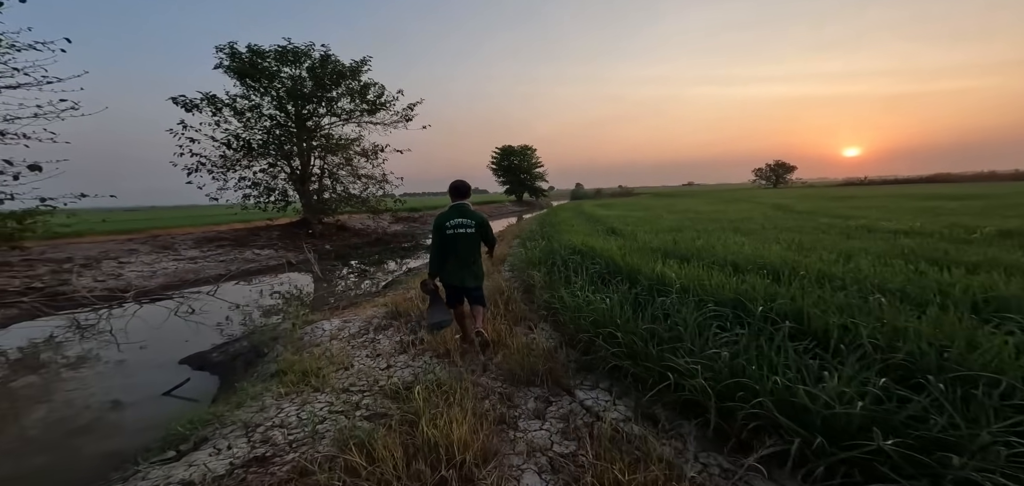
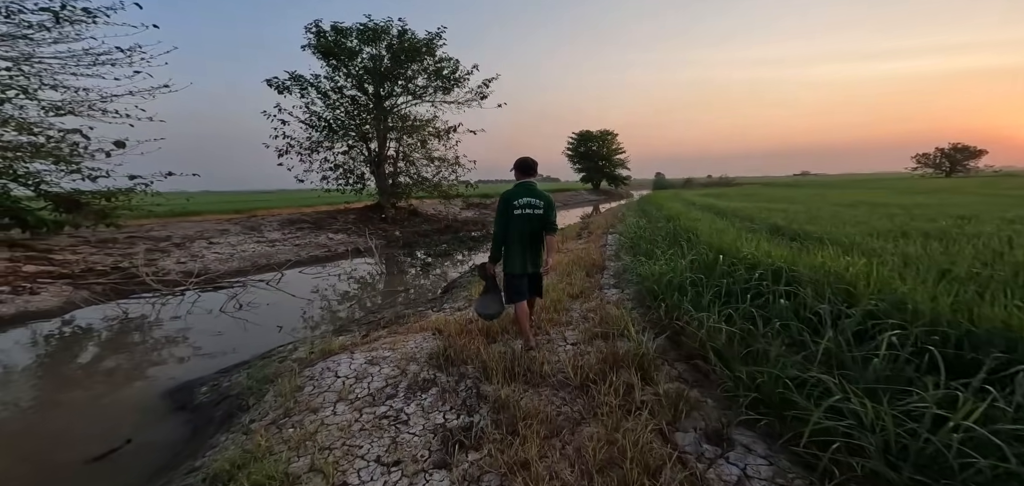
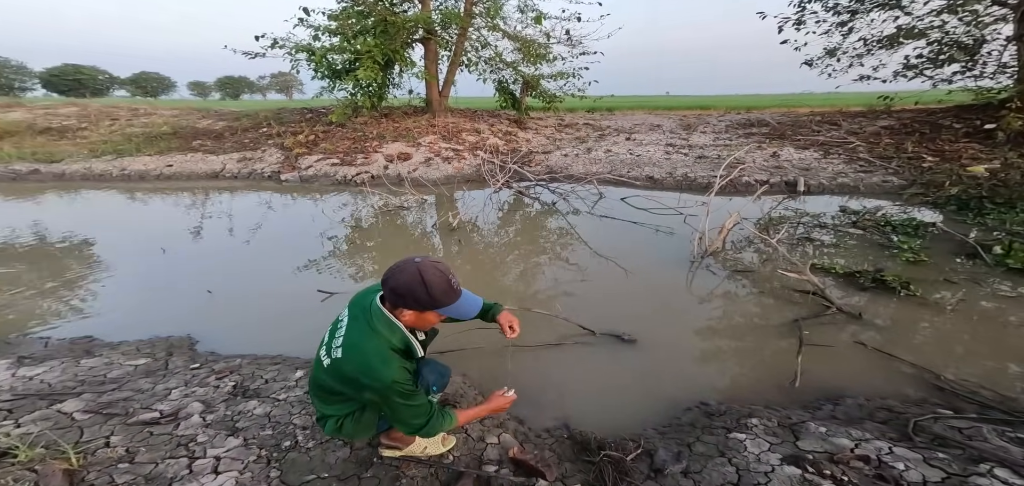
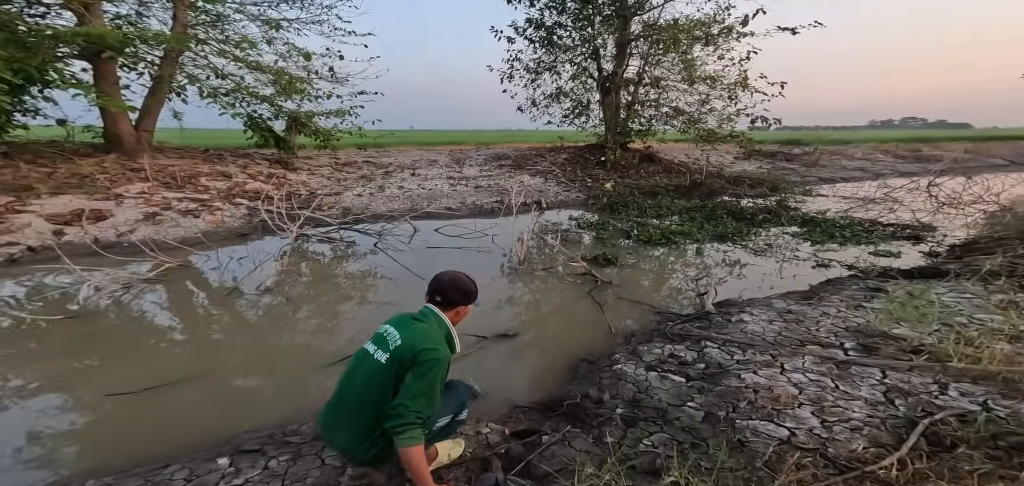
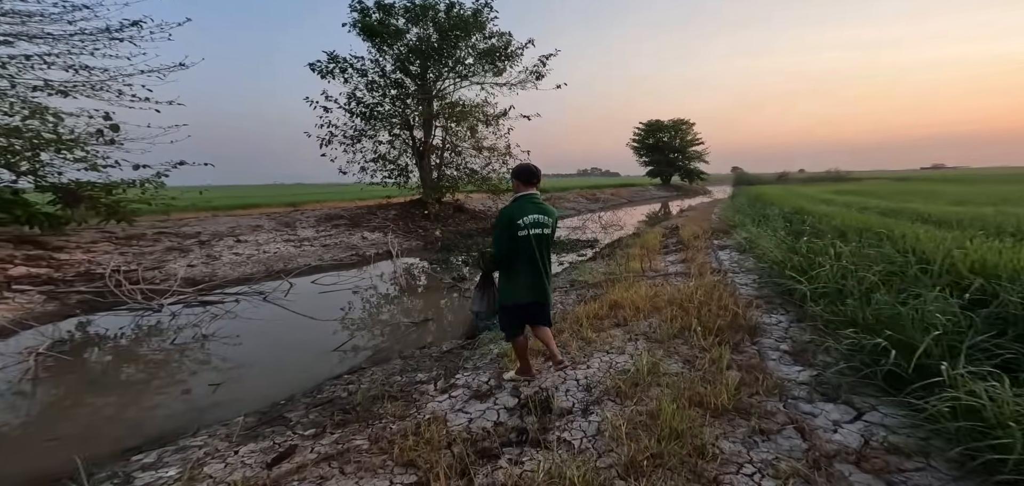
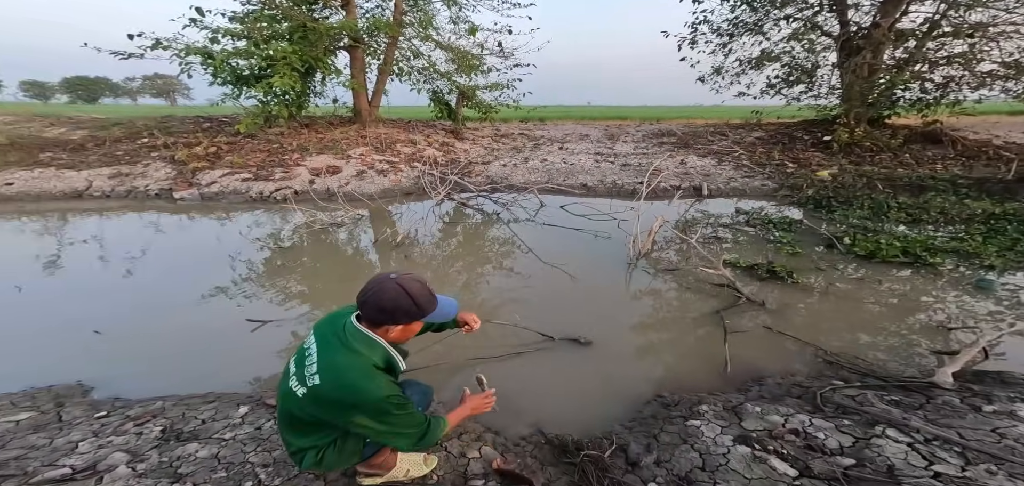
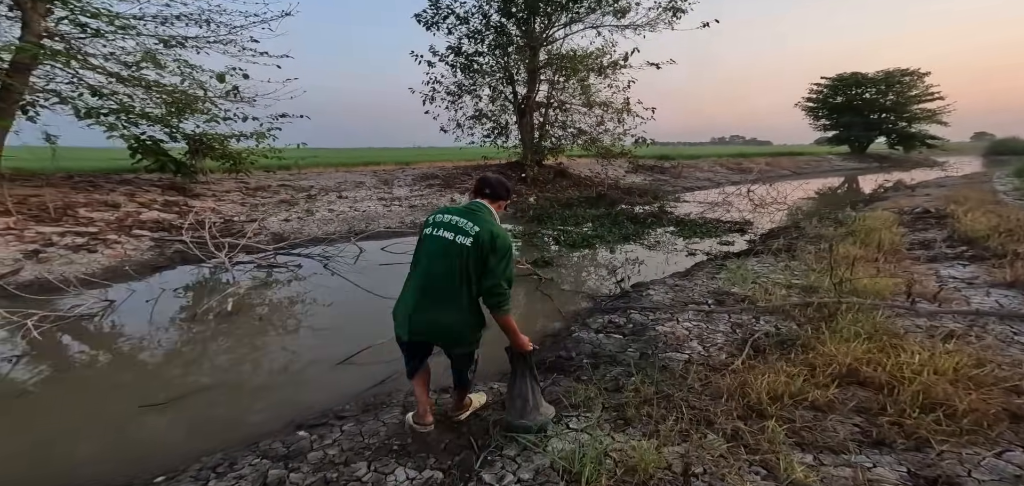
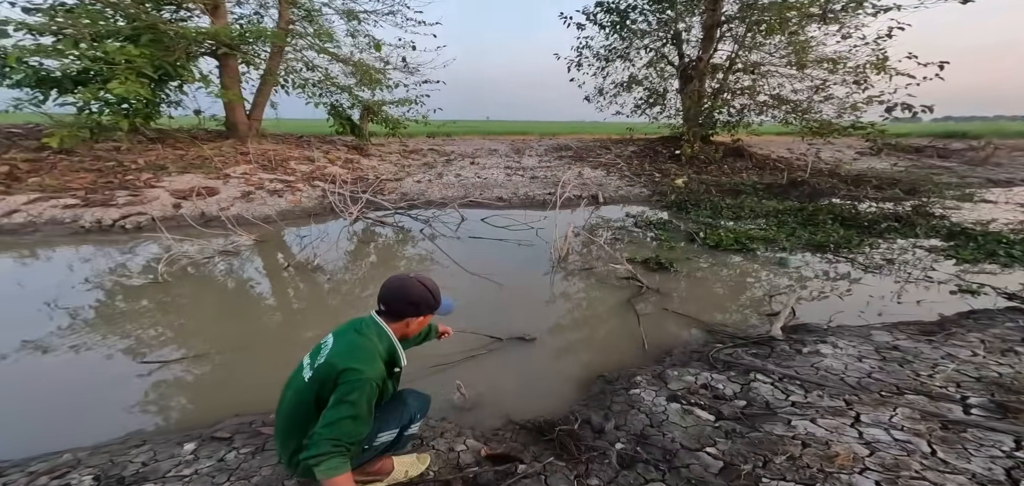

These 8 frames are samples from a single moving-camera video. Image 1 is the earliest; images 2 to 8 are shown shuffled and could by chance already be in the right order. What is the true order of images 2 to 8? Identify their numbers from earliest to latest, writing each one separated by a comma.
2, 5, 7, 4, 8, 6, 3
